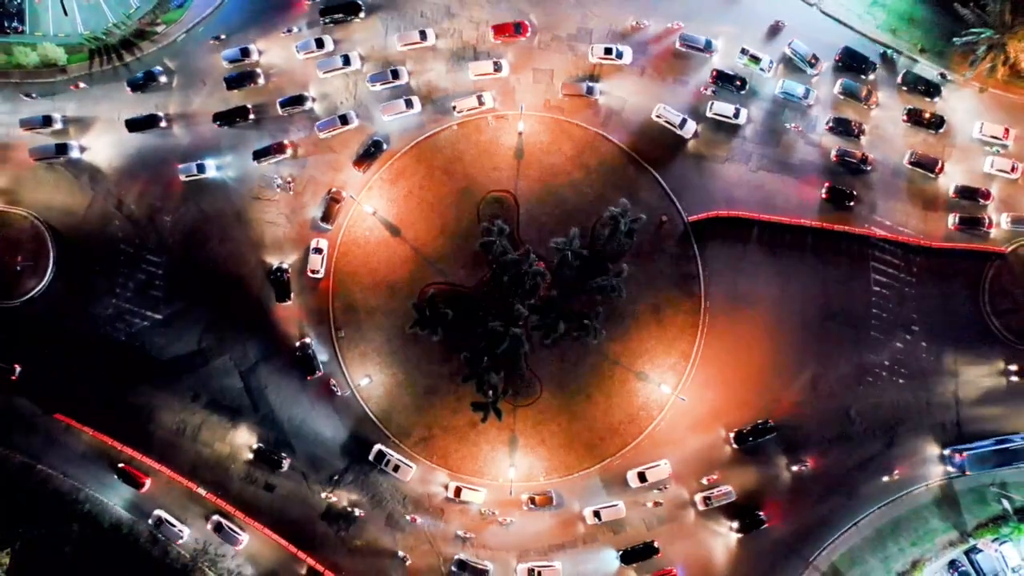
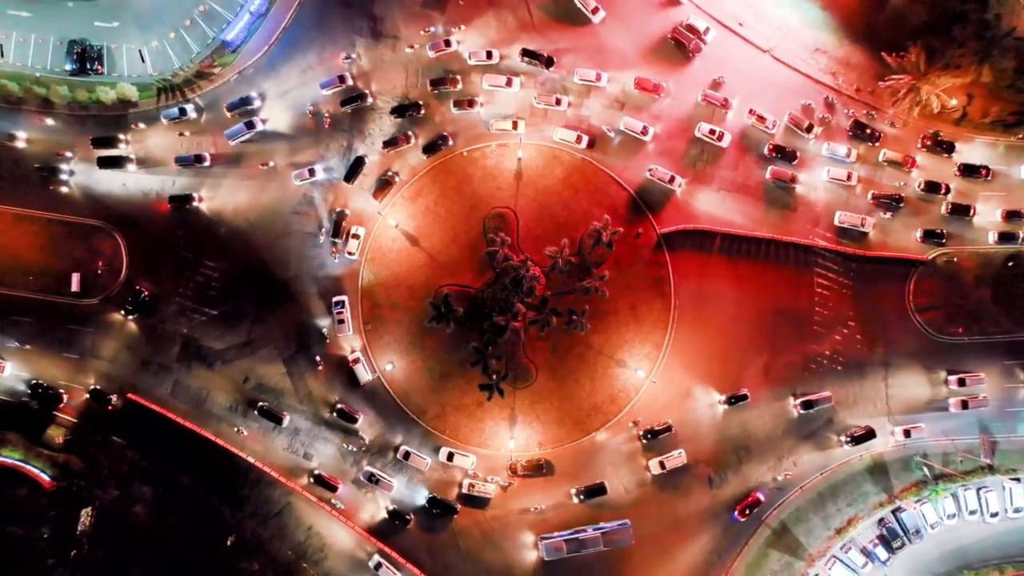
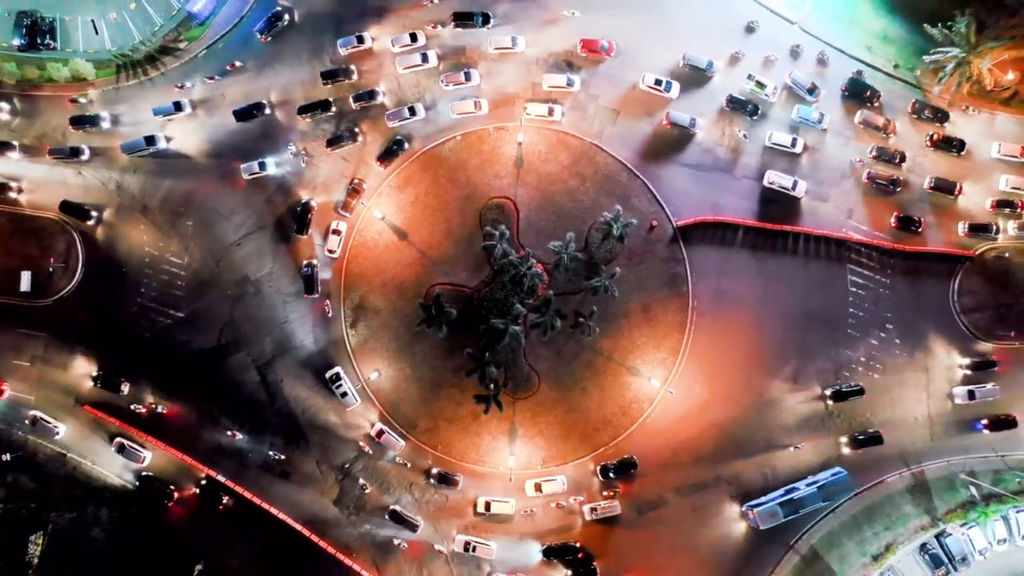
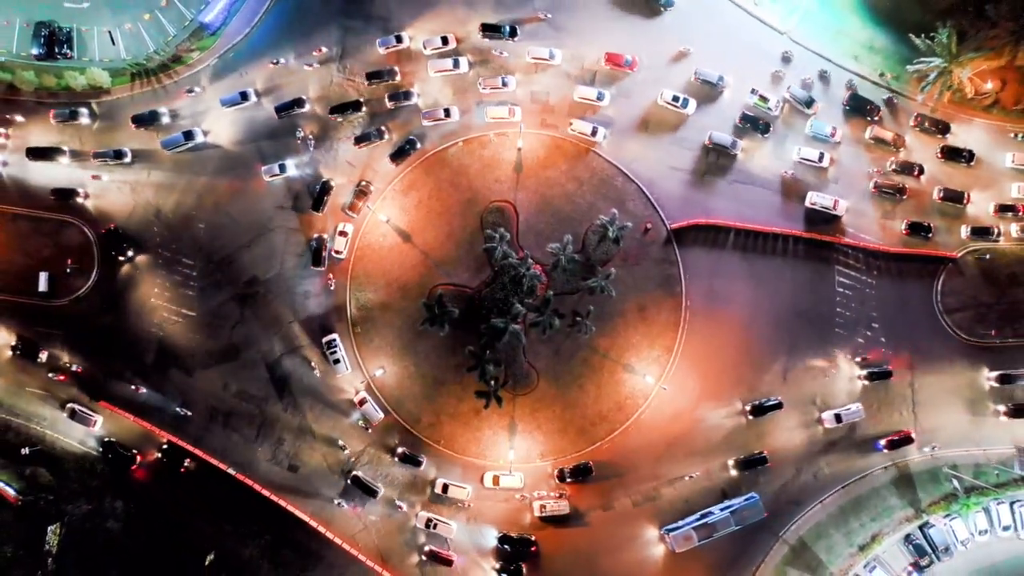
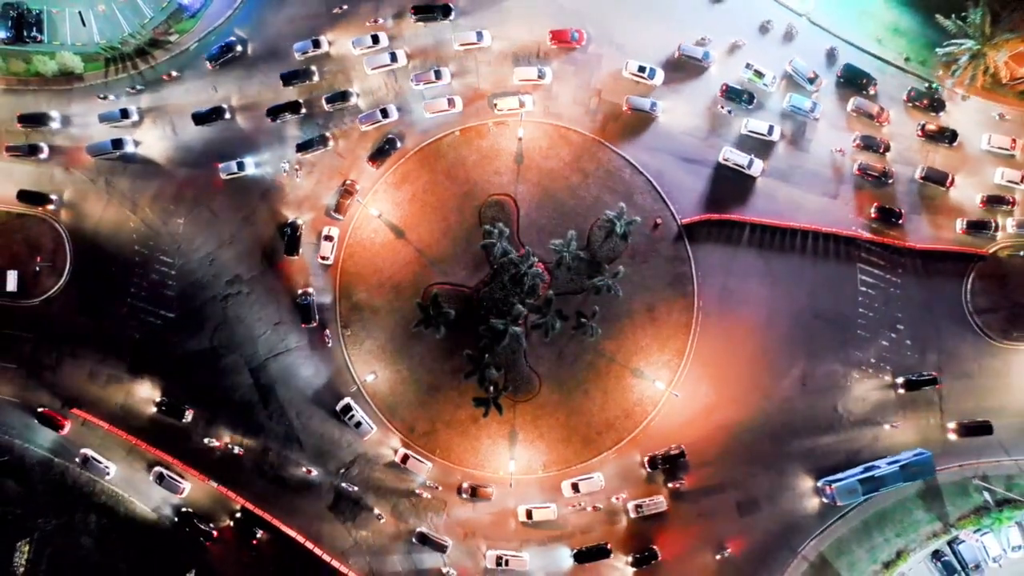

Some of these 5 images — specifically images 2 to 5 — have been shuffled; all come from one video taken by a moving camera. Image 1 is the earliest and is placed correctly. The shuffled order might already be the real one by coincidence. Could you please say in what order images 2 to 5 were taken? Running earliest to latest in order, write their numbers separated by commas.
5, 3, 4, 2
